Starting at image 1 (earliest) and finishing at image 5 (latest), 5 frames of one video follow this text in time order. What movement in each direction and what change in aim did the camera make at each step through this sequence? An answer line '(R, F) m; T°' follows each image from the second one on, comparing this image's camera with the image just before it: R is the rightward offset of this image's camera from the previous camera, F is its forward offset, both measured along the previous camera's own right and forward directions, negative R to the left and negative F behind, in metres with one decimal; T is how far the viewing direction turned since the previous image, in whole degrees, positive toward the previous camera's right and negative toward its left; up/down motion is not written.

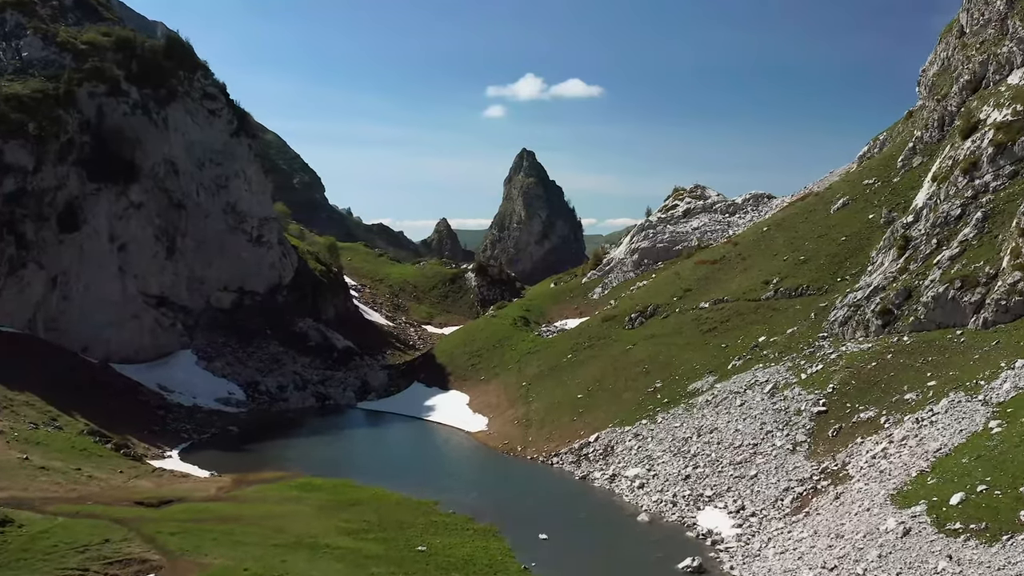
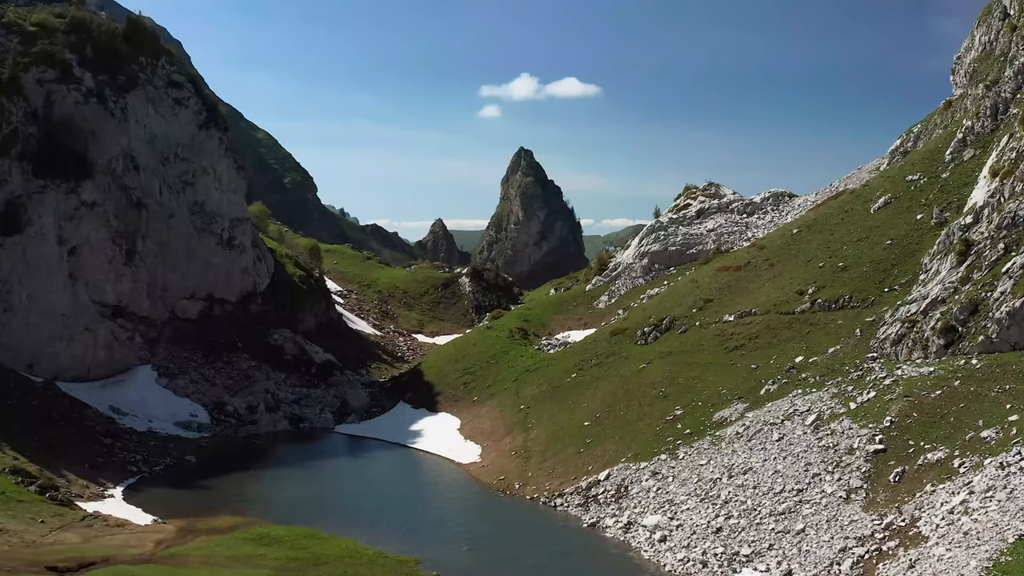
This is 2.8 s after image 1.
(+0.1, +7.9) m; 0°
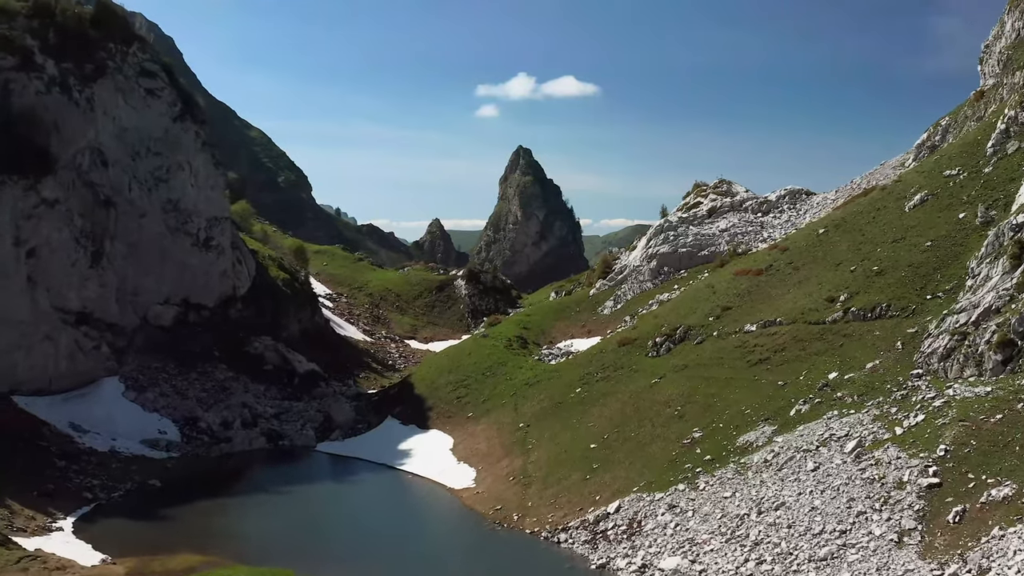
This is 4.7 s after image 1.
(+0.1, +5.4) m; 0°
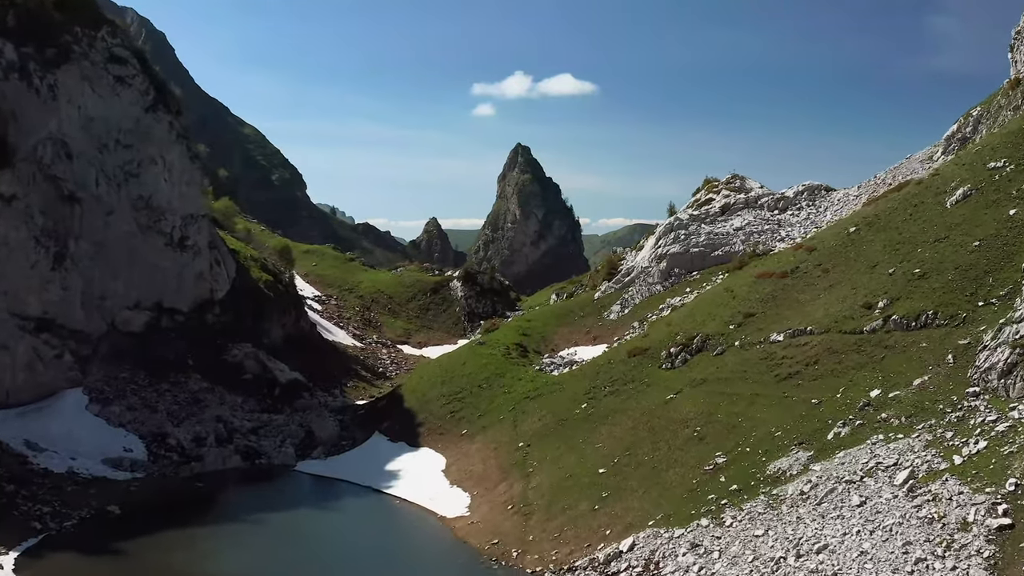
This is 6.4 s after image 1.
(0.0, +5.2) m; 0°
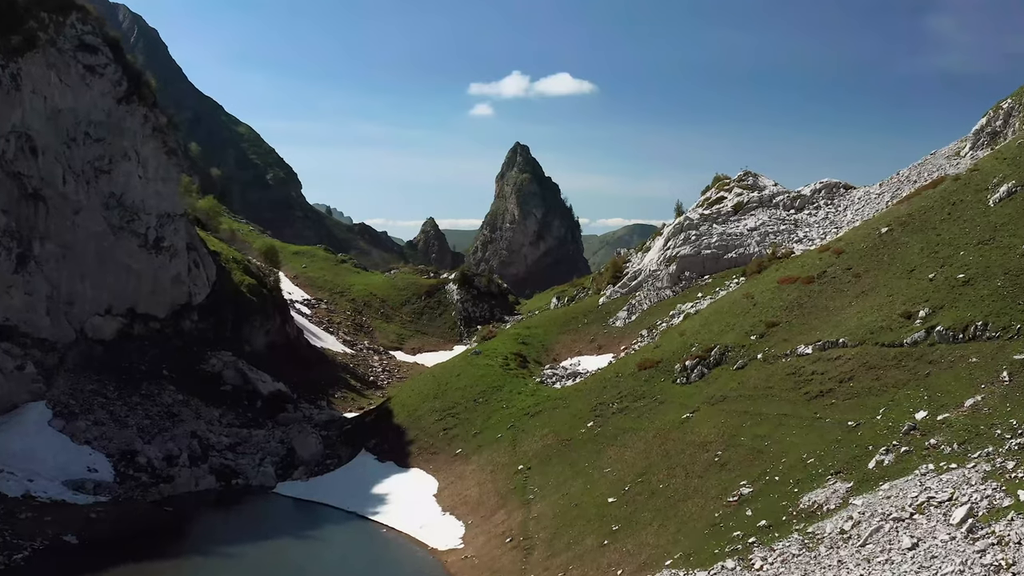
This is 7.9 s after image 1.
(0.0, +4.4) m; 0°
